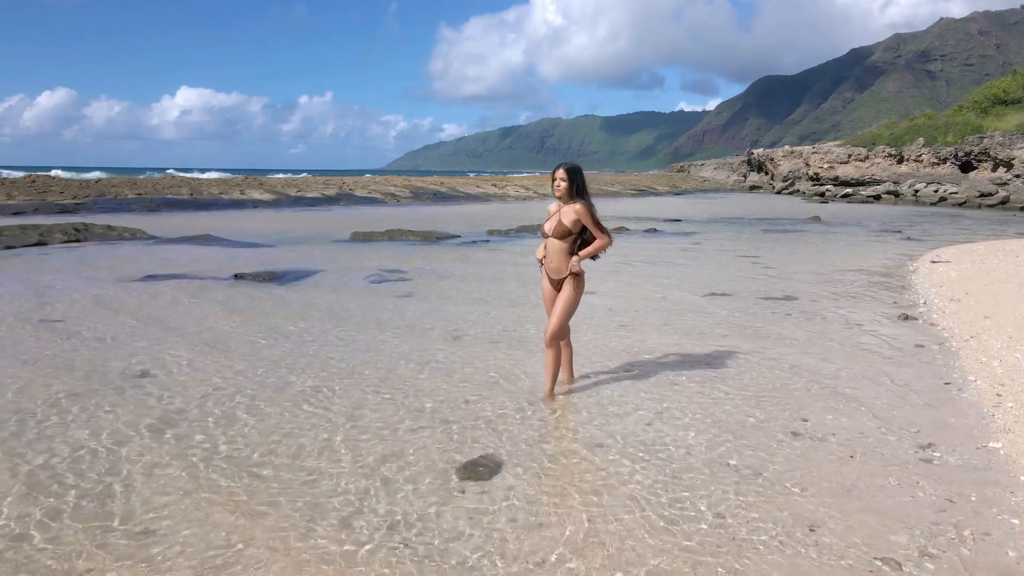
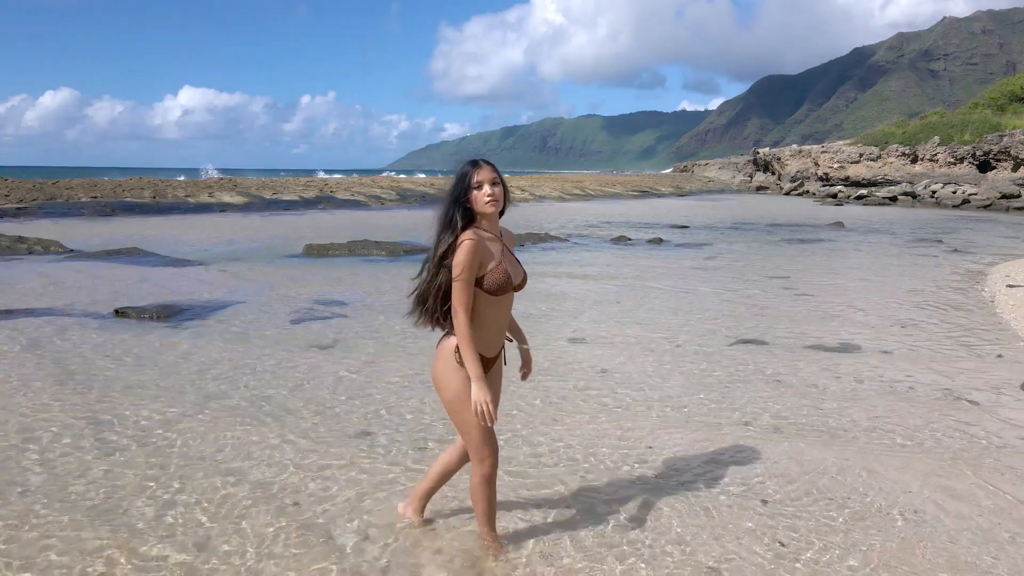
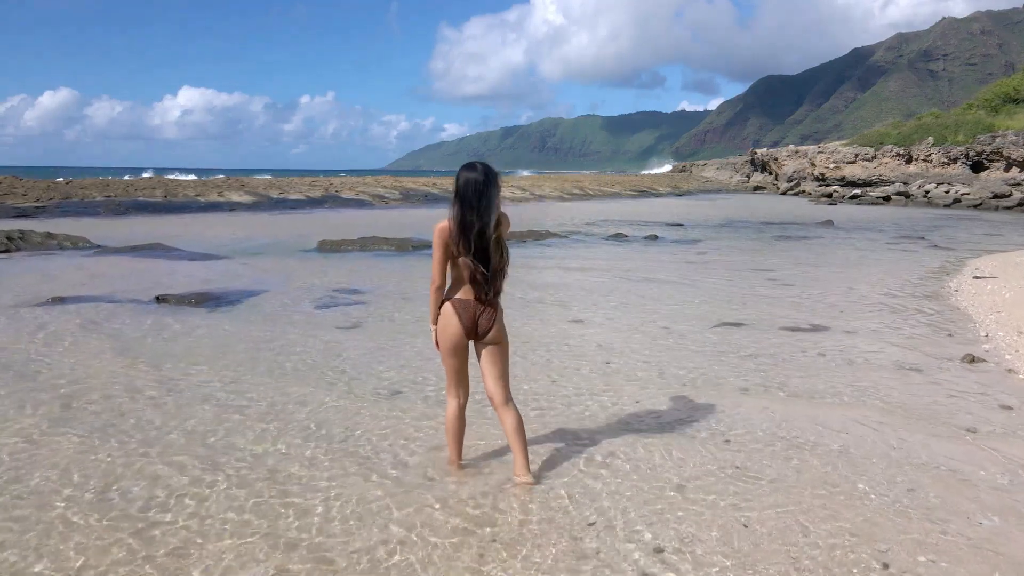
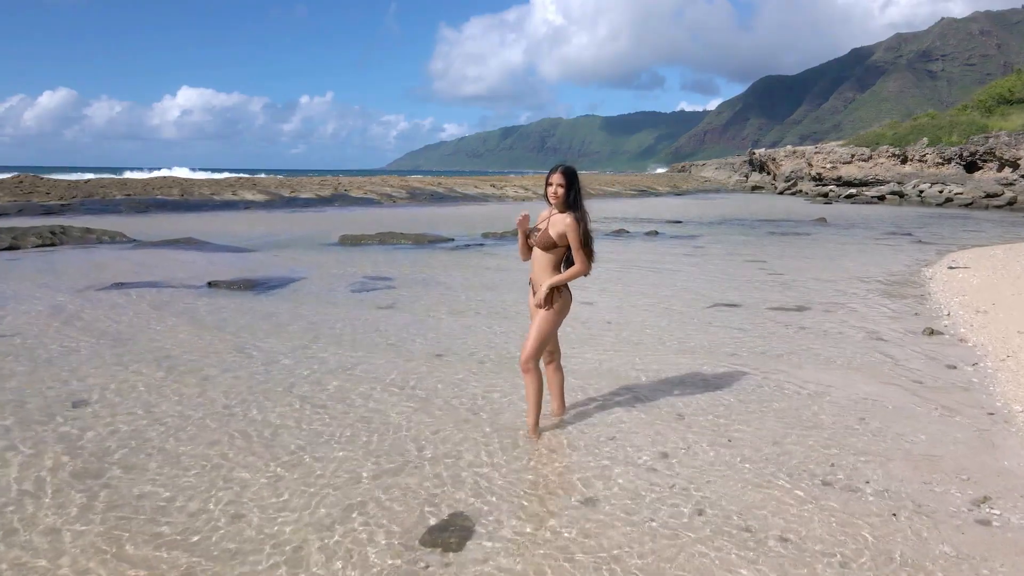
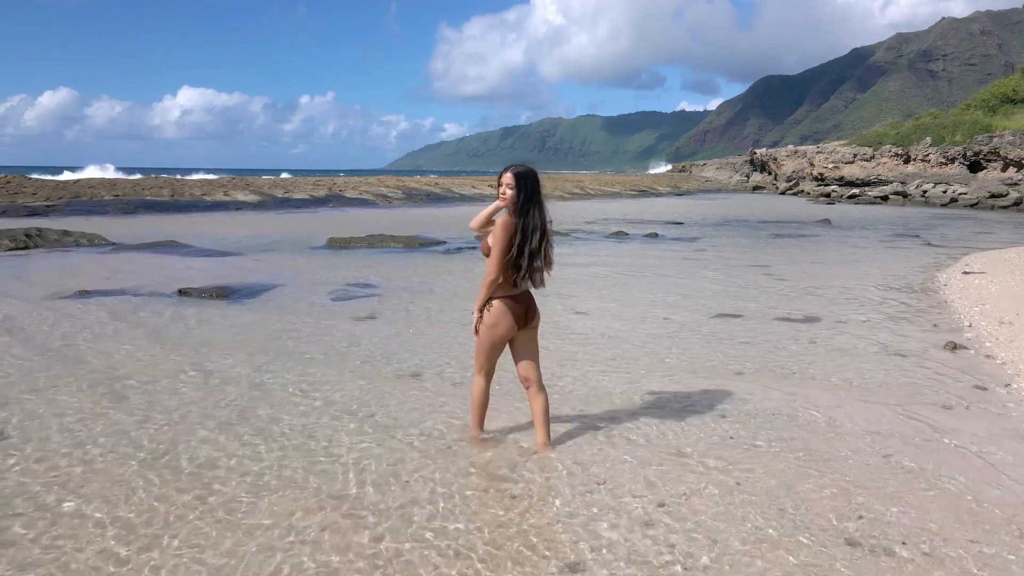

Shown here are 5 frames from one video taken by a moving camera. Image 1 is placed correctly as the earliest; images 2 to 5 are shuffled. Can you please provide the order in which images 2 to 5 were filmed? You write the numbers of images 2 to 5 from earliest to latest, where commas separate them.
4, 5, 3, 2
